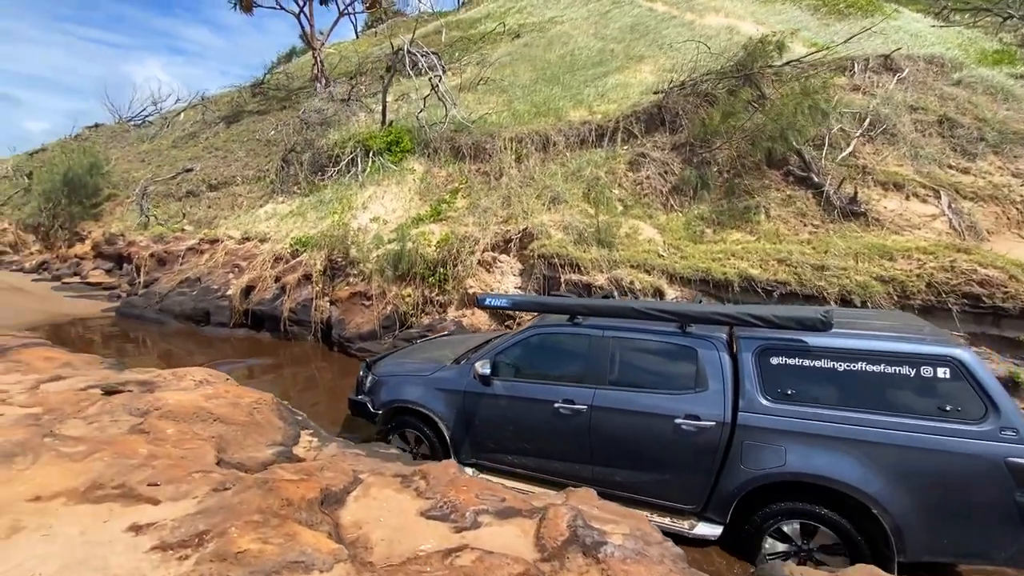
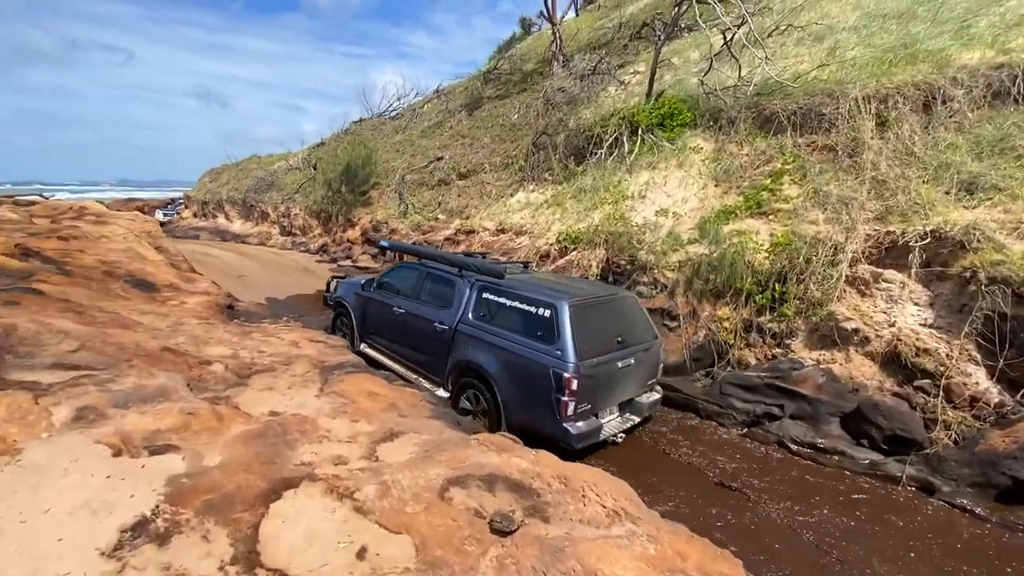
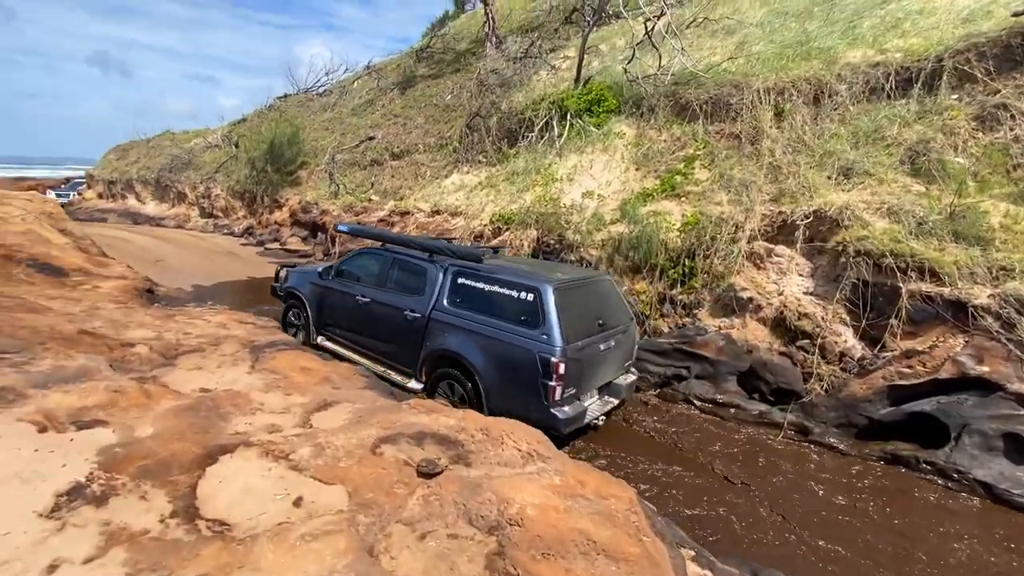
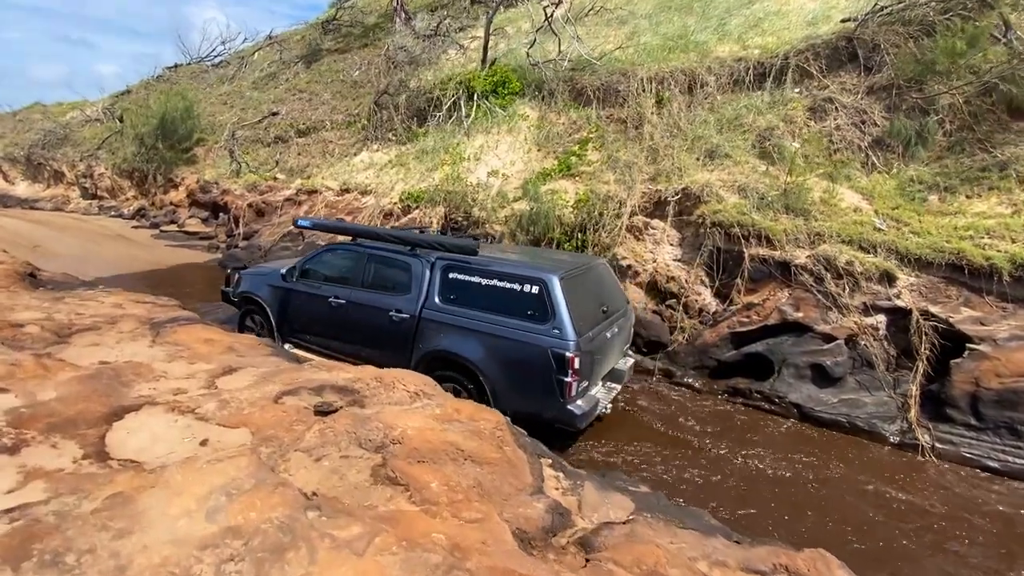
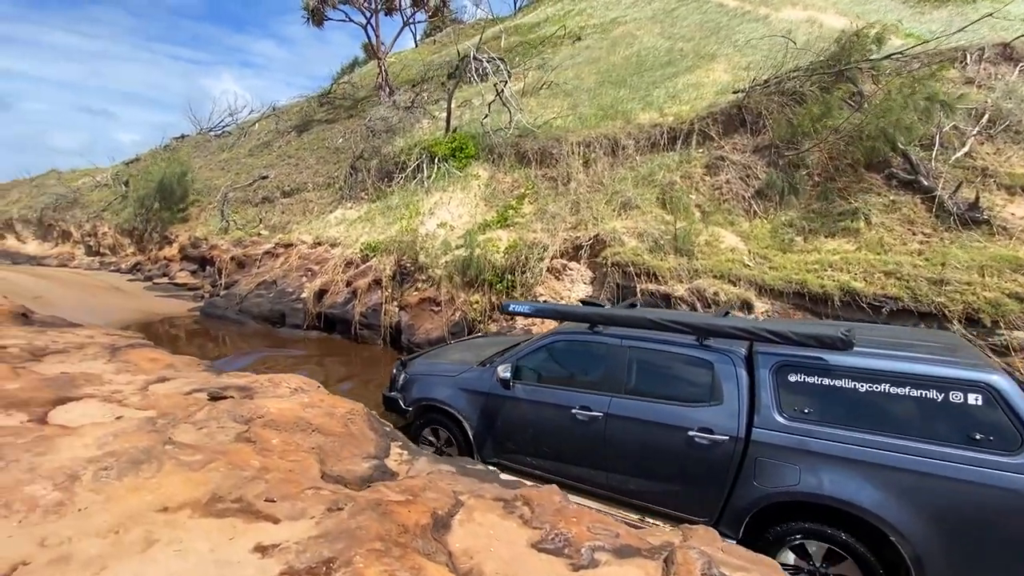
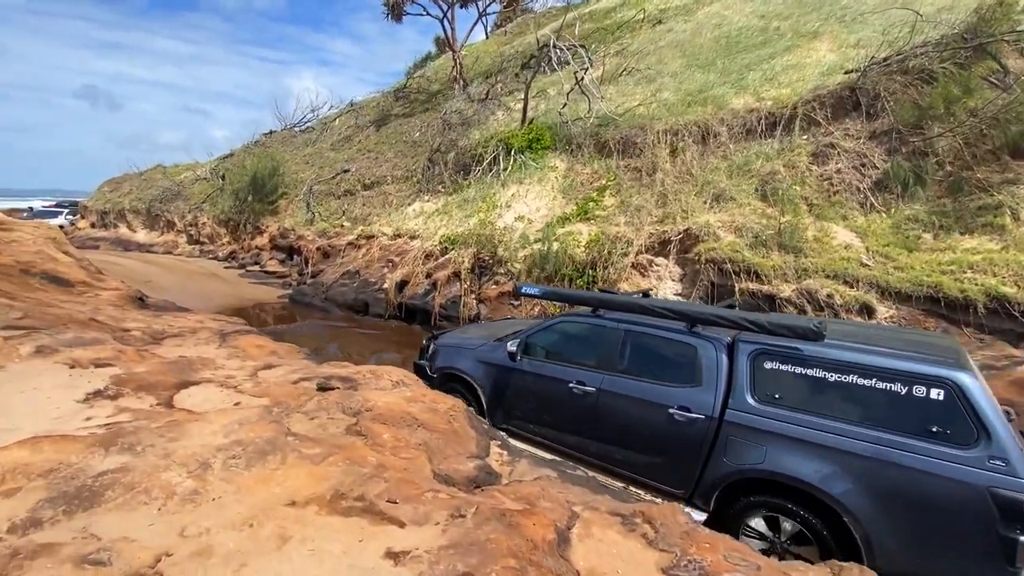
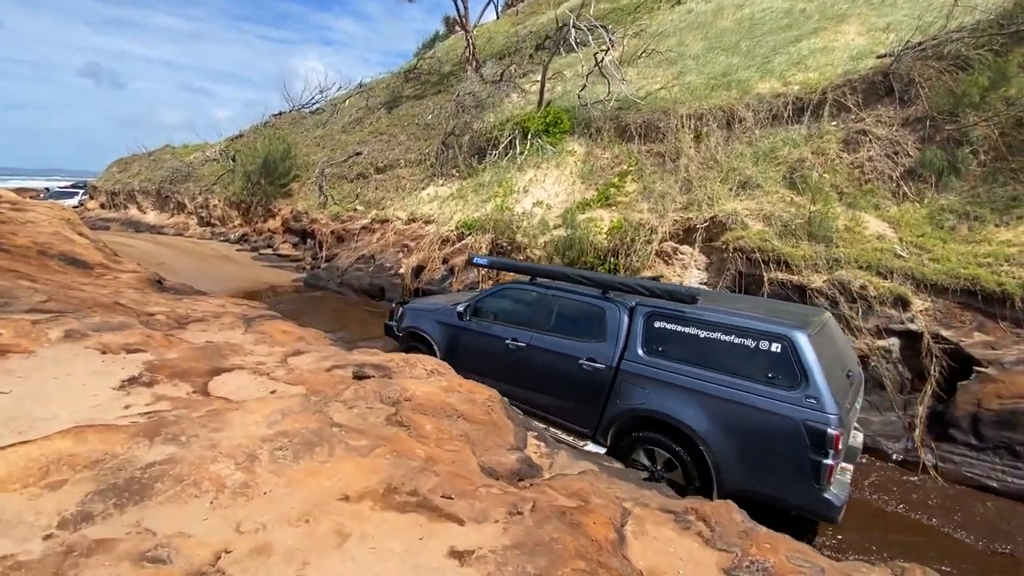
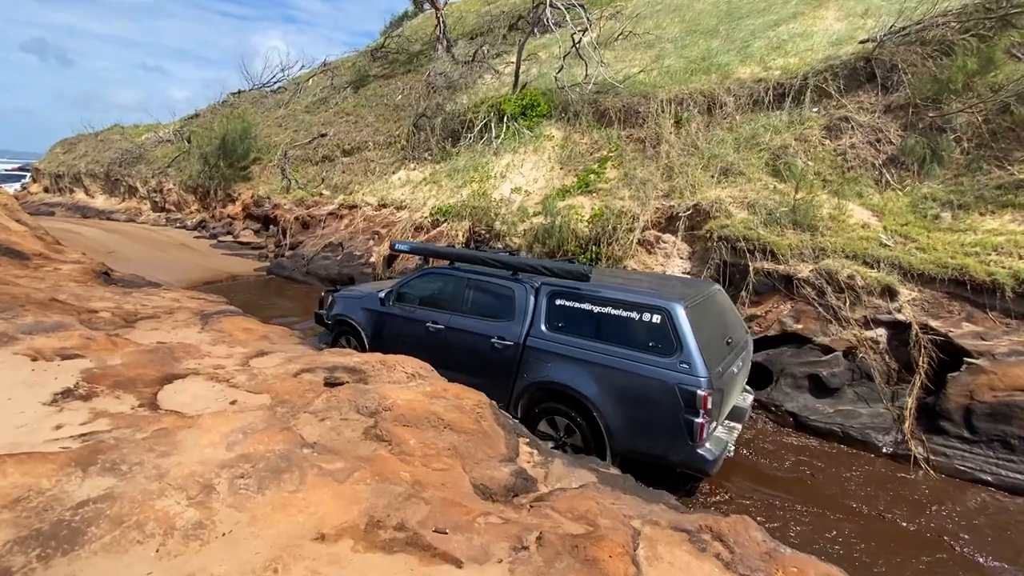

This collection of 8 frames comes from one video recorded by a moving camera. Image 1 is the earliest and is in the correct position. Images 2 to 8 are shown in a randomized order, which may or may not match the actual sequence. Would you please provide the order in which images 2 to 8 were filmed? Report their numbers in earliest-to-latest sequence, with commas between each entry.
5, 6, 7, 8, 4, 3, 2
